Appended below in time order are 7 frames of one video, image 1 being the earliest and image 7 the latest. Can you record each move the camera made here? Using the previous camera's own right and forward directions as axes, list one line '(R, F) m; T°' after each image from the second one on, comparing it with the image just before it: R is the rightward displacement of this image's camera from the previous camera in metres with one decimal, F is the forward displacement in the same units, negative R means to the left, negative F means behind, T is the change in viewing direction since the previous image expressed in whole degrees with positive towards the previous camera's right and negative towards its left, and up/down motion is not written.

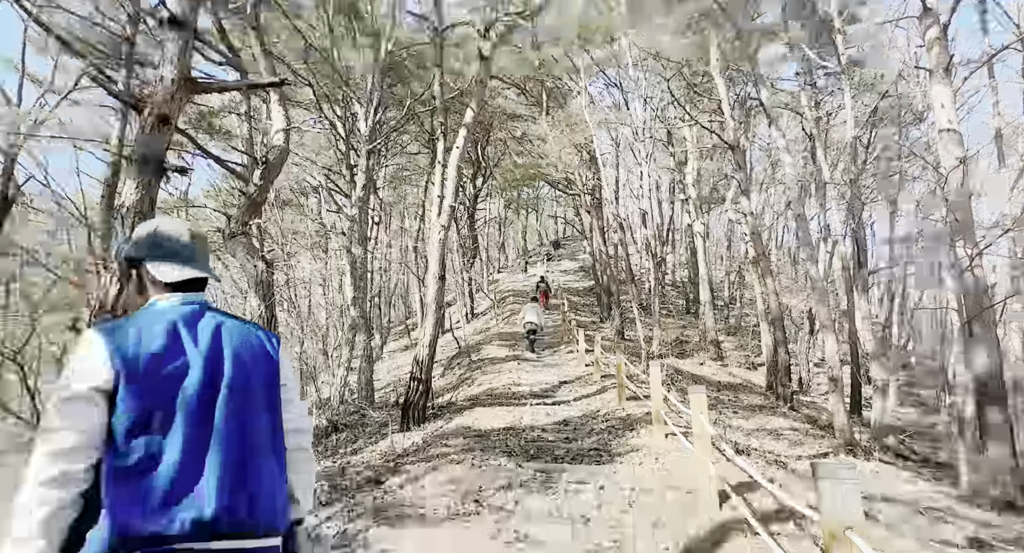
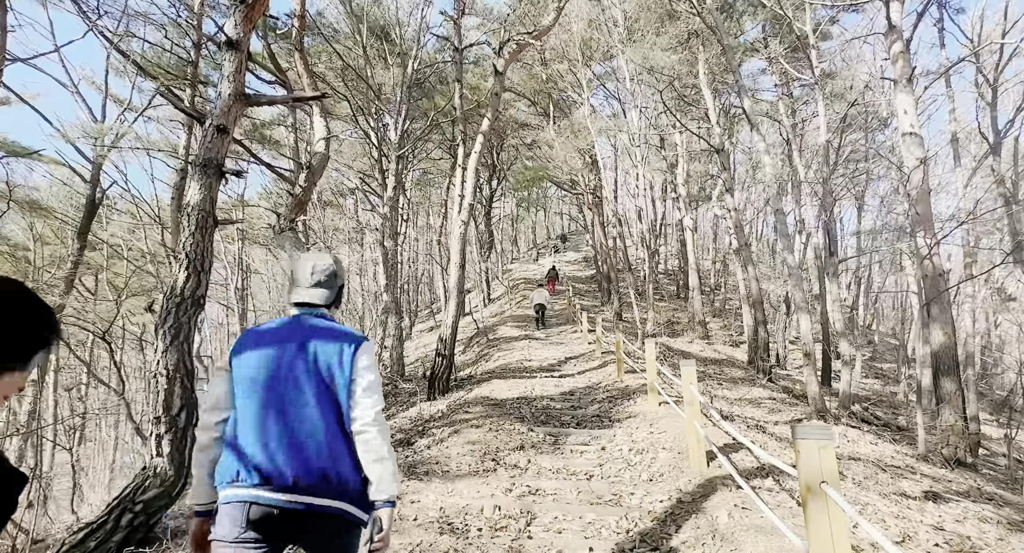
(+0.3, -1.8) m; -2°
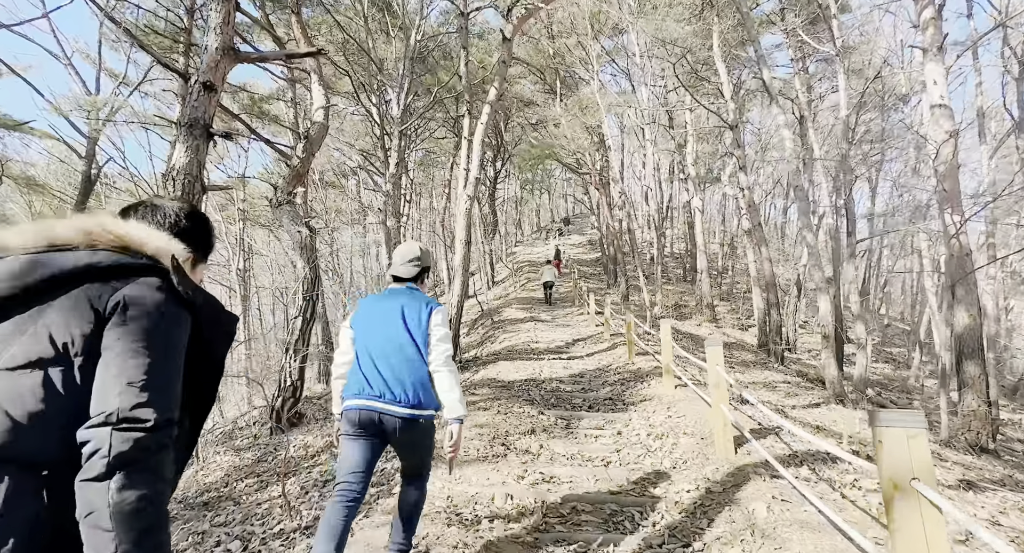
(-0.1, +0.4) m; 0°
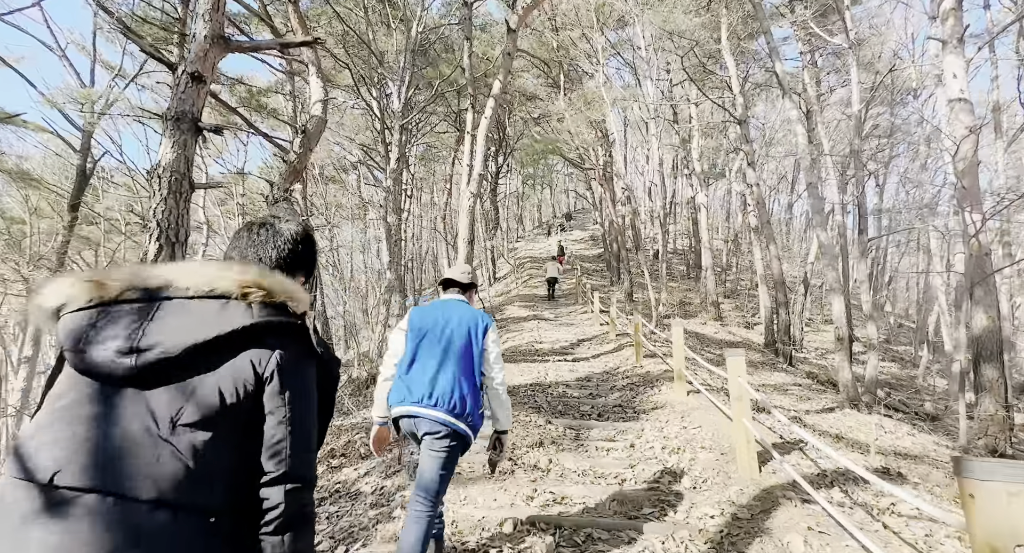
(-0.1, +0.3) m; 0°
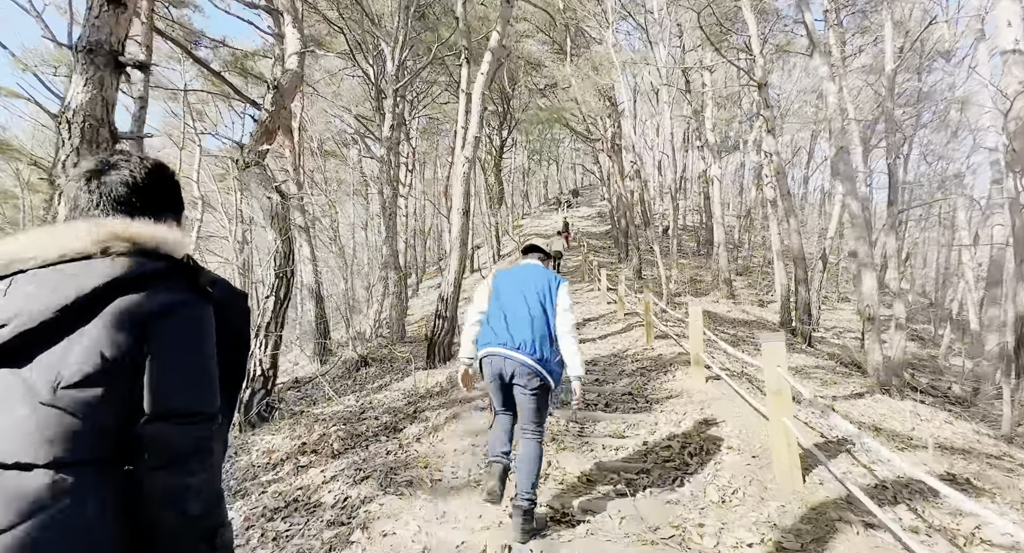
(+0.1, +0.7) m; -1°
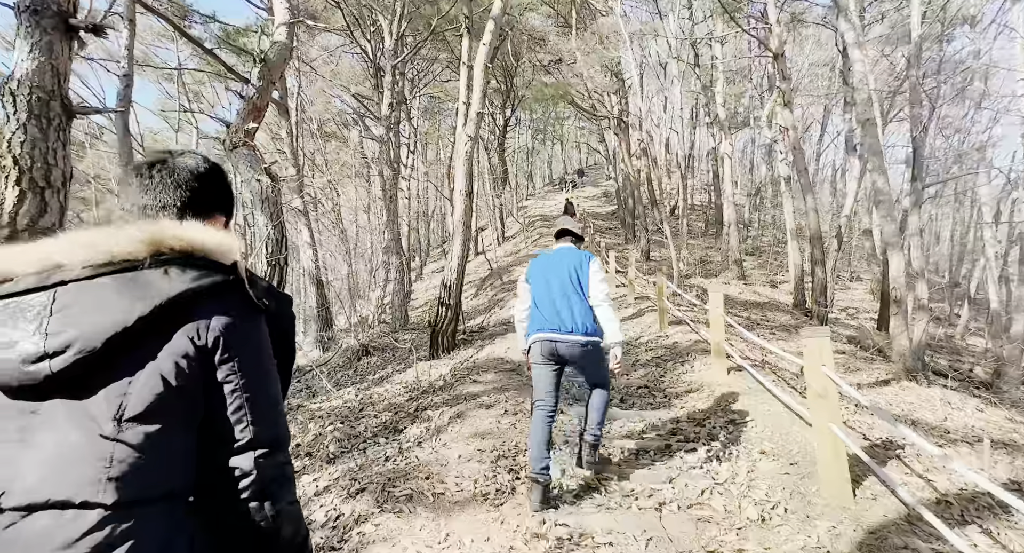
(0.0, +0.4) m; 0°
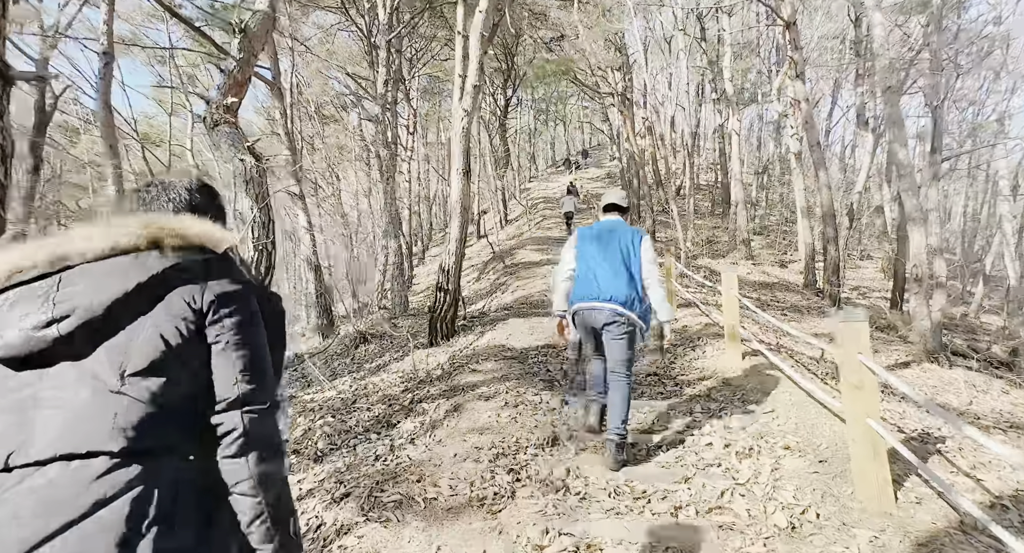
(0.0, +0.3) m; 0°
